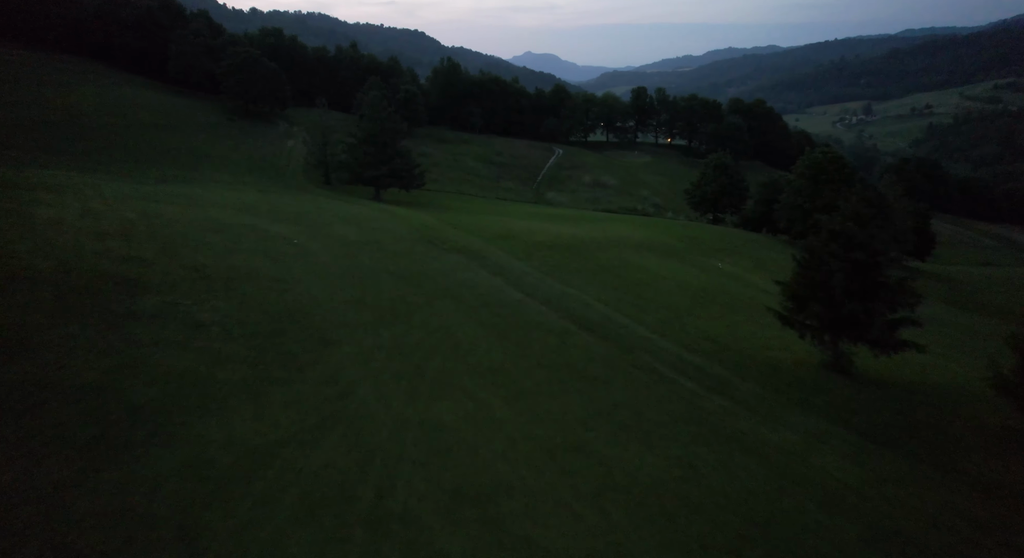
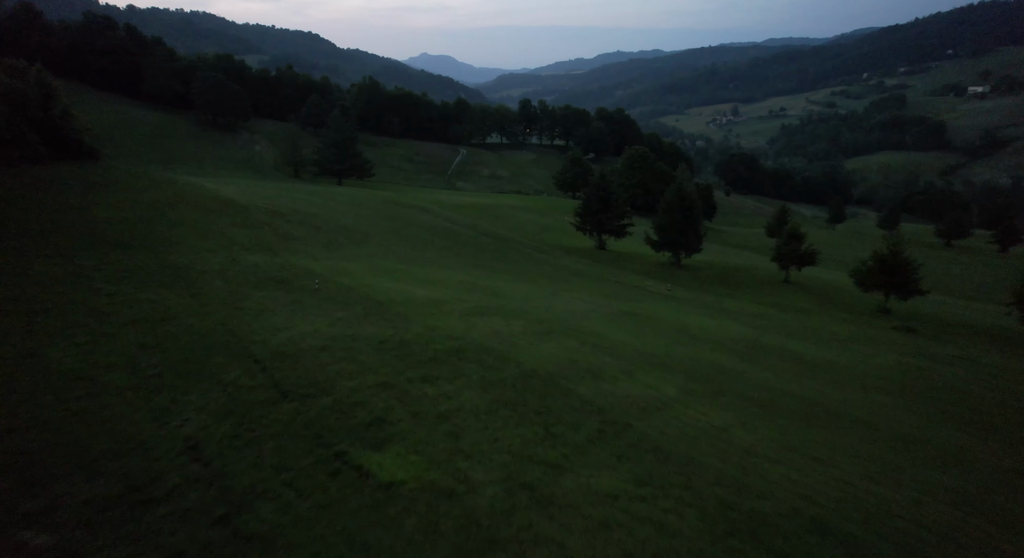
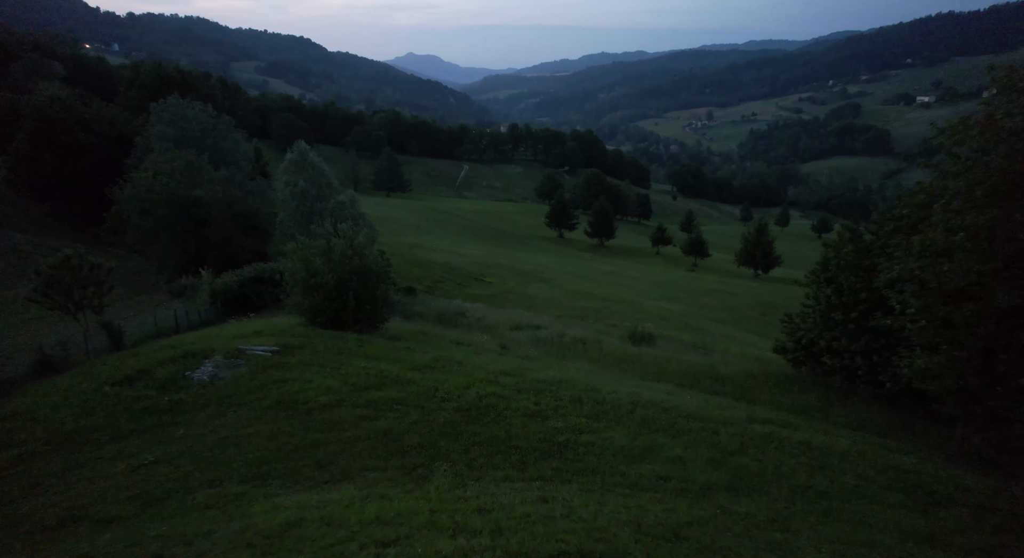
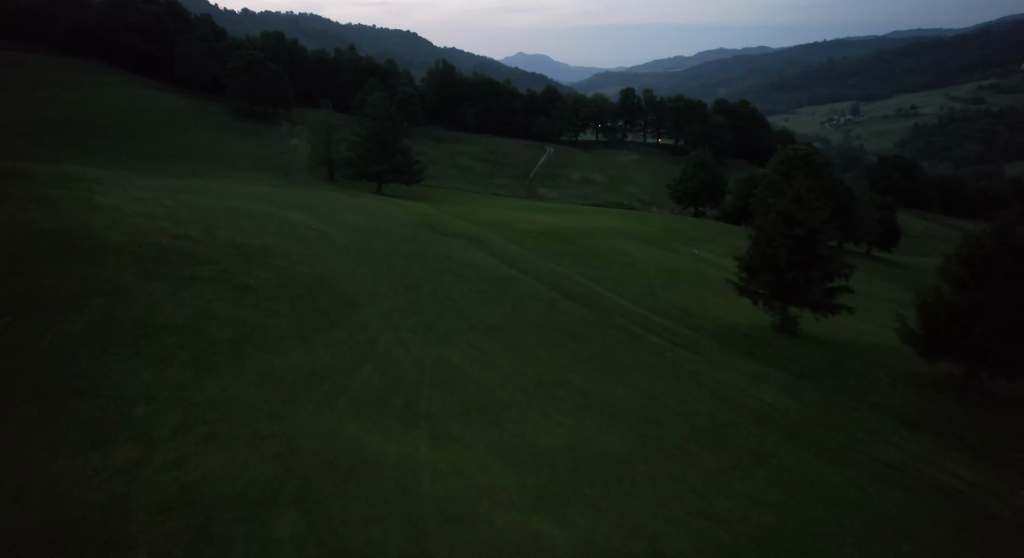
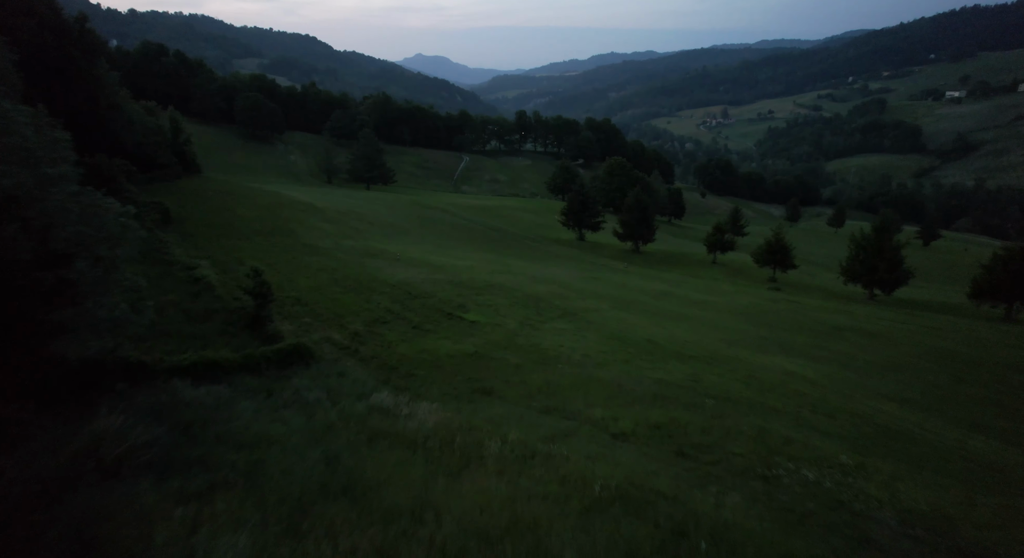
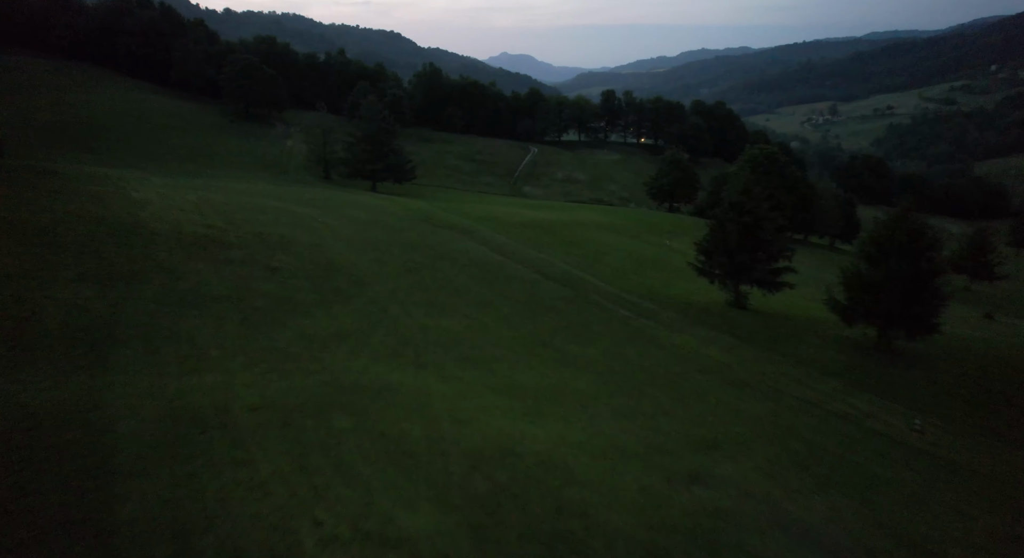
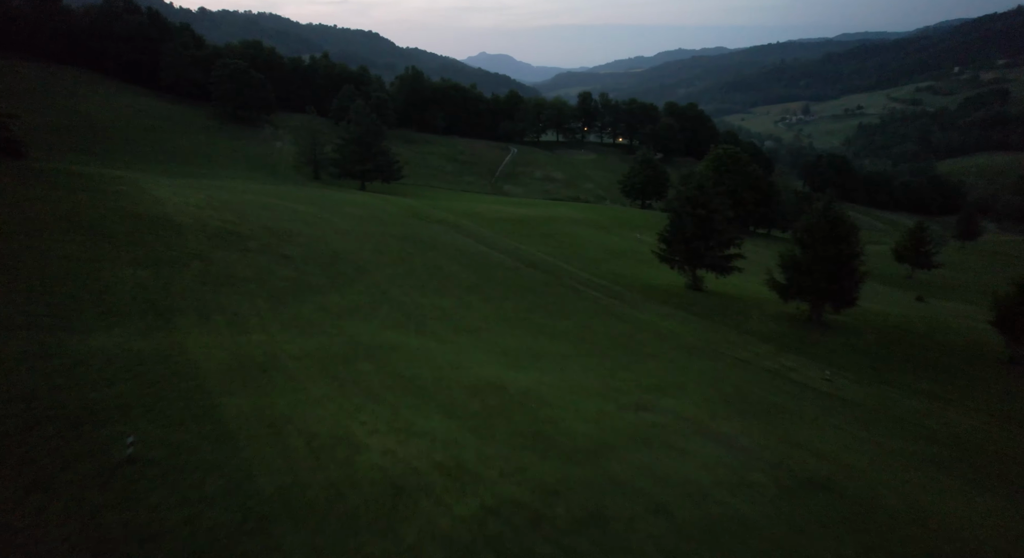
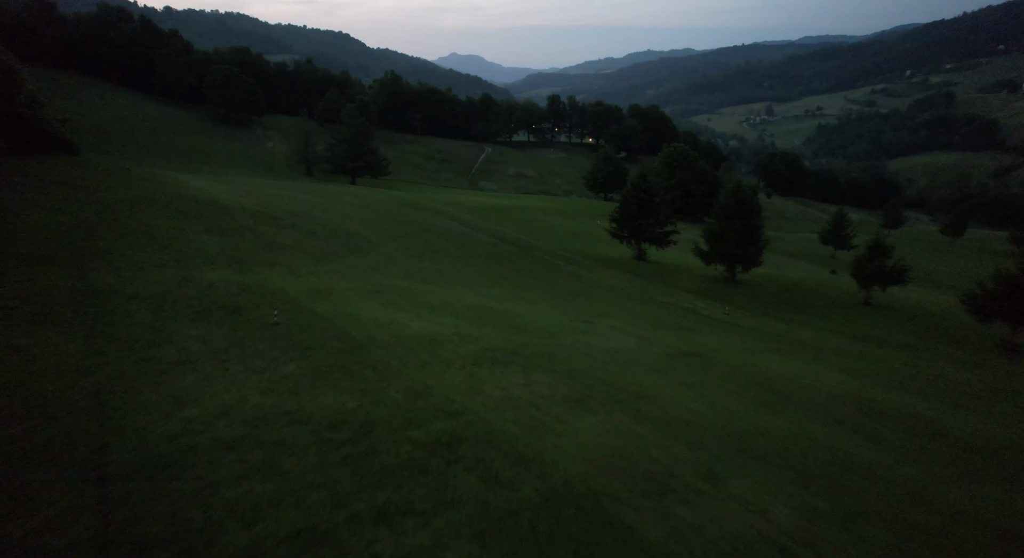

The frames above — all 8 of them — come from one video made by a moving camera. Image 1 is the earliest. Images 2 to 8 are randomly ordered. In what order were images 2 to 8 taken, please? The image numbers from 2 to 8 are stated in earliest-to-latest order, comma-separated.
4, 6, 7, 8, 2, 5, 3
